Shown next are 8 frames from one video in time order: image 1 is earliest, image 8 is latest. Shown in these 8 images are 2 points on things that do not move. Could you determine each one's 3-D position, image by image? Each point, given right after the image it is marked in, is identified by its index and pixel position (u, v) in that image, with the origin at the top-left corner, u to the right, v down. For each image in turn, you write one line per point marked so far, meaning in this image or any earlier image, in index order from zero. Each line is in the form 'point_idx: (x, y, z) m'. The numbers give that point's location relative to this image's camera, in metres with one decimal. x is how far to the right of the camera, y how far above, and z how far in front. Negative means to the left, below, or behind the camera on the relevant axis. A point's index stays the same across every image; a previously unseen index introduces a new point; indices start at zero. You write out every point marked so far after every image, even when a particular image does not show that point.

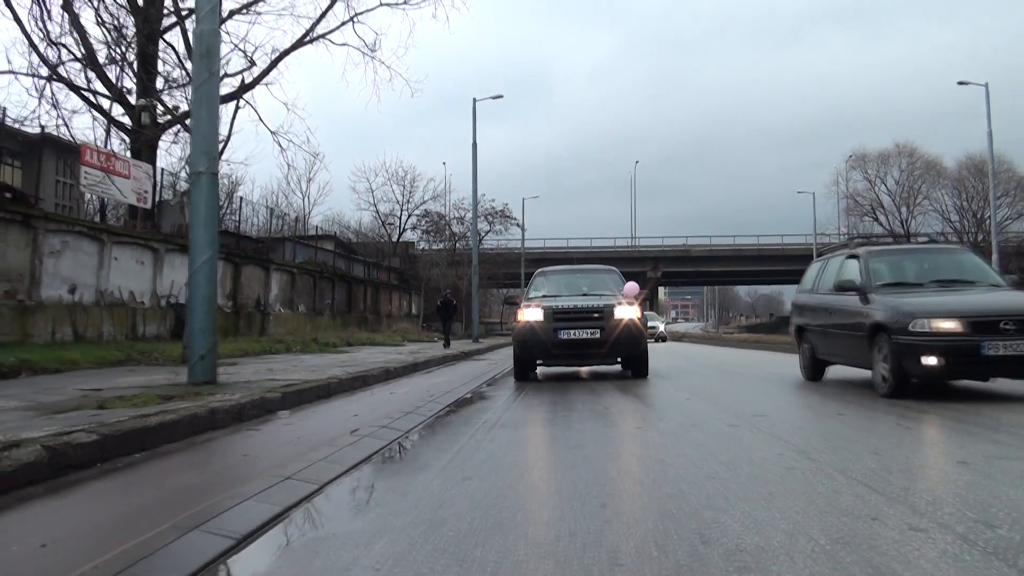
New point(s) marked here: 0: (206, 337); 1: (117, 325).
0: (-3.1, -0.5, +7.6) m
1: (-8.9, -0.8, +16.9) m
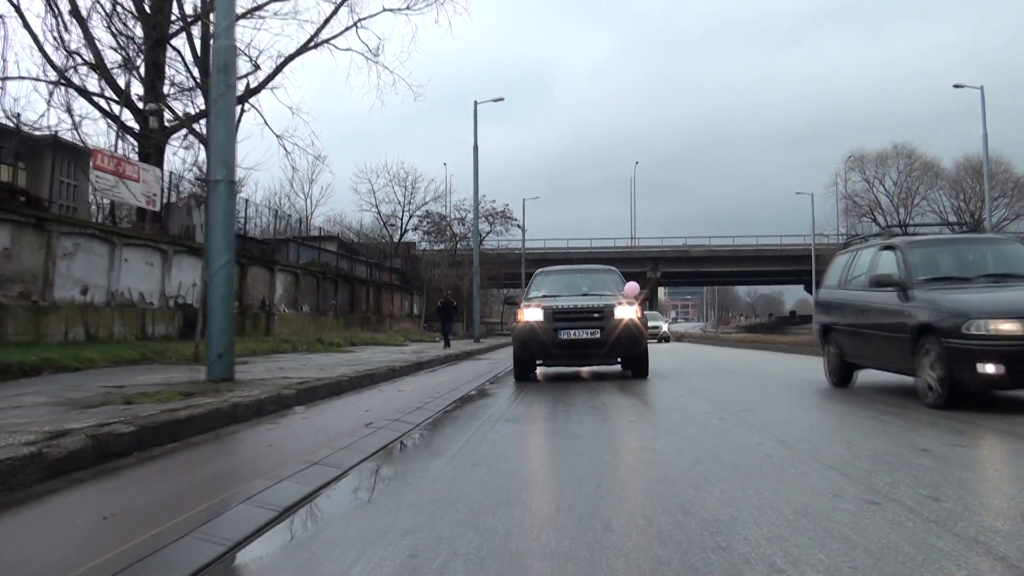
0: (-3.0, -0.5, +8.0) m
1: (-8.8, -0.8, +17.3) m
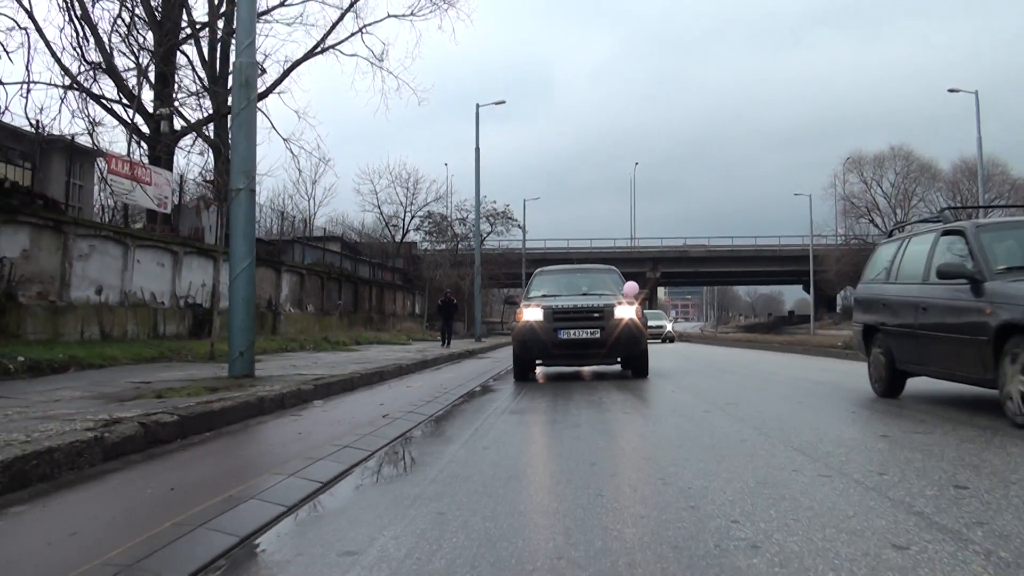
0: (-3.0, -0.5, +8.5) m
1: (-8.8, -0.8, +17.8) m
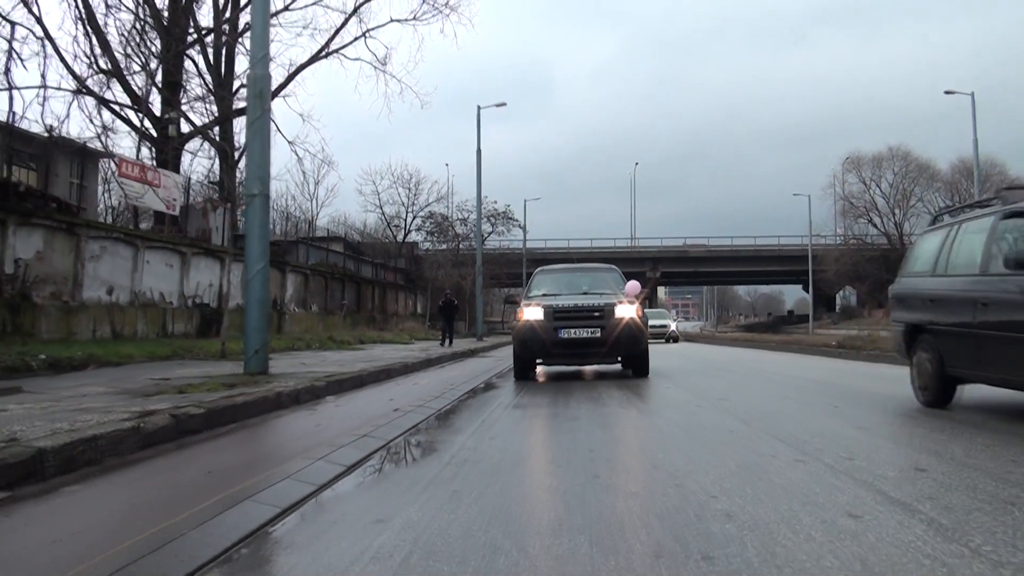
0: (-3.0, -0.6, +8.9) m
1: (-8.8, -0.9, +18.1) m
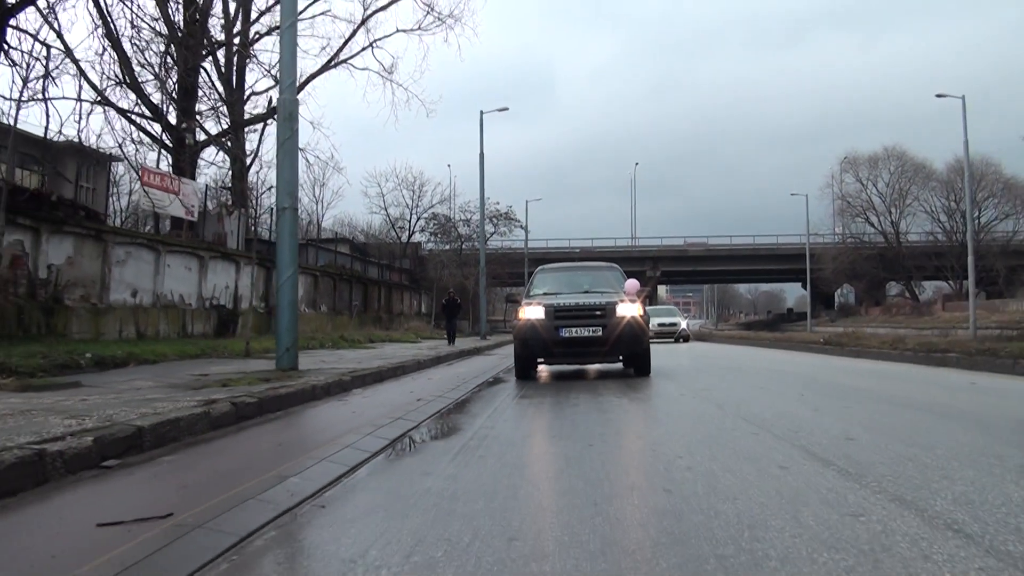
0: (-2.9, -0.6, +9.8) m
1: (-8.7, -0.9, +19.0) m
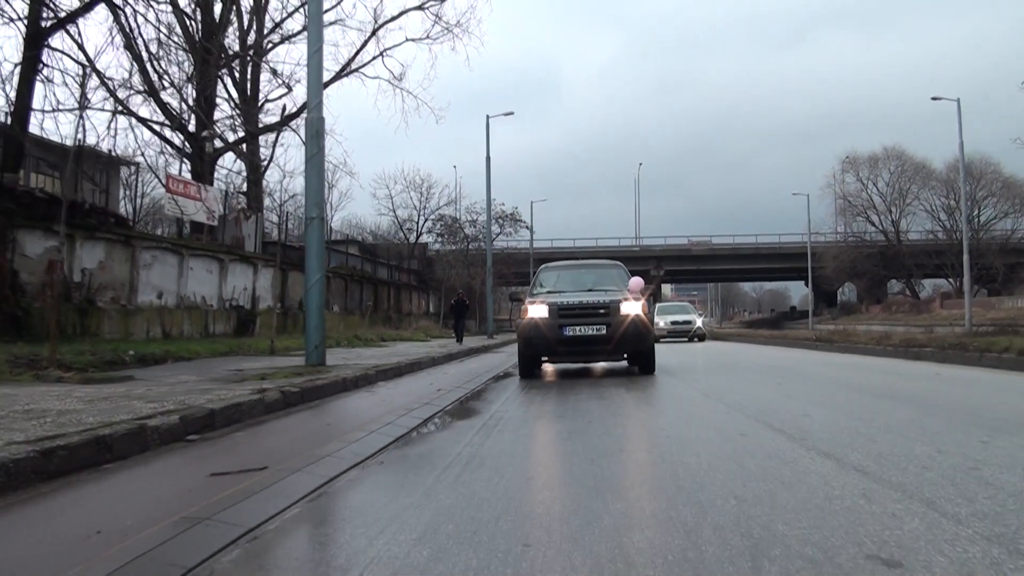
0: (-2.8, -0.6, +10.7) m
1: (-8.5, -1.0, +20.0) m
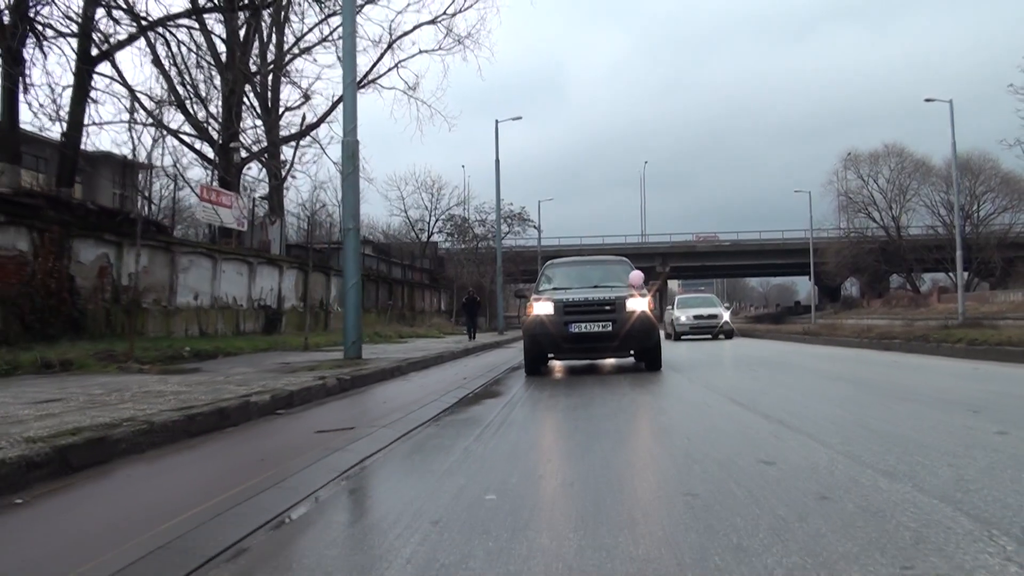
0: (-2.6, -0.7, +12.1) m
1: (-8.2, -1.0, +21.4) m
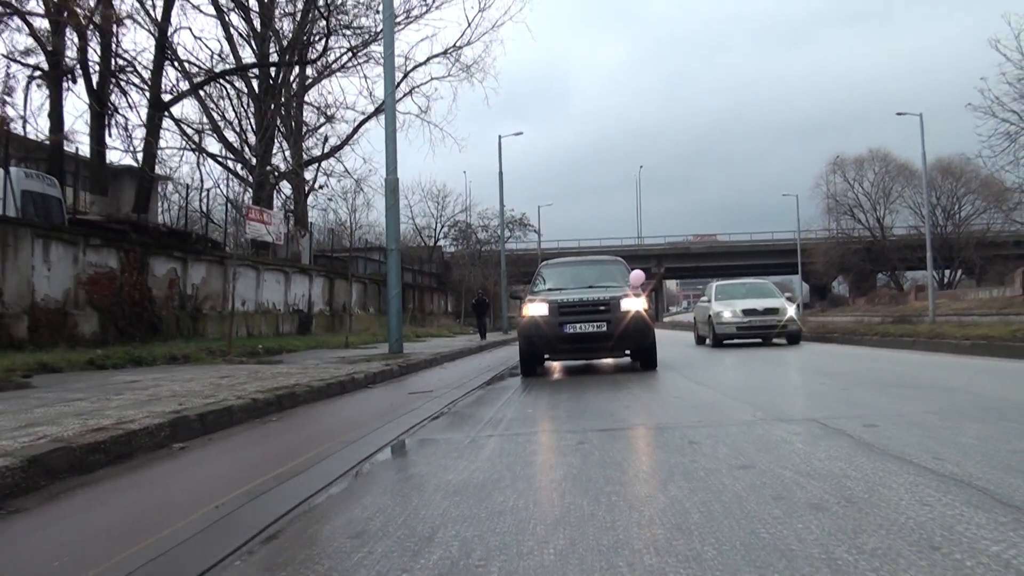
0: (-2.3, -0.8, +15.0) m
1: (-8.0, -1.2, +24.4) m
